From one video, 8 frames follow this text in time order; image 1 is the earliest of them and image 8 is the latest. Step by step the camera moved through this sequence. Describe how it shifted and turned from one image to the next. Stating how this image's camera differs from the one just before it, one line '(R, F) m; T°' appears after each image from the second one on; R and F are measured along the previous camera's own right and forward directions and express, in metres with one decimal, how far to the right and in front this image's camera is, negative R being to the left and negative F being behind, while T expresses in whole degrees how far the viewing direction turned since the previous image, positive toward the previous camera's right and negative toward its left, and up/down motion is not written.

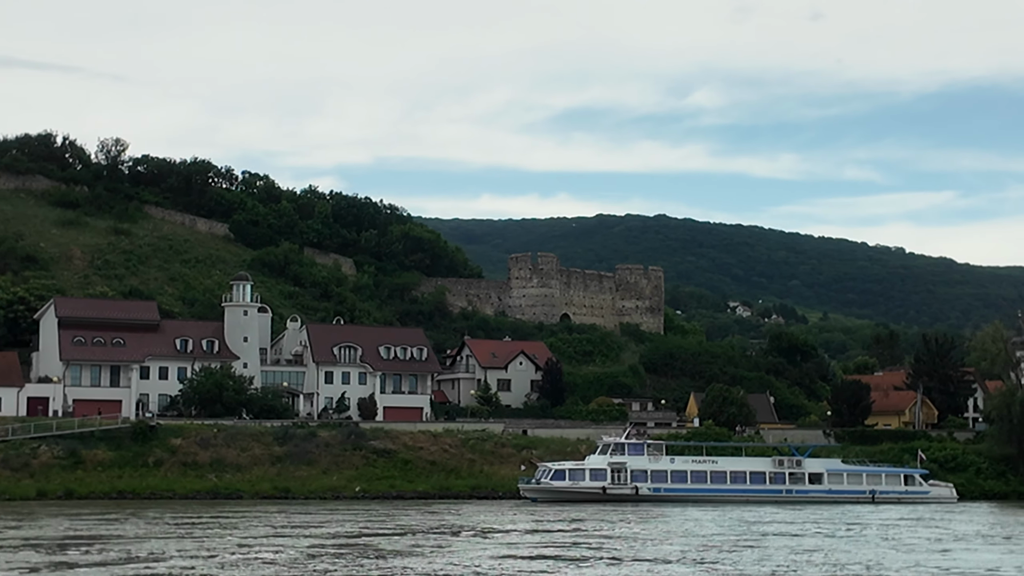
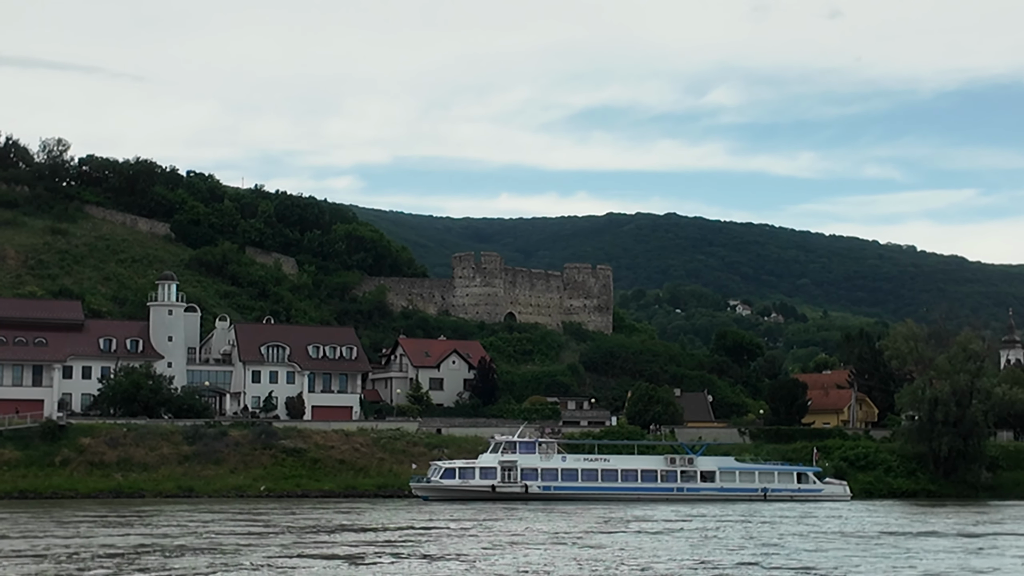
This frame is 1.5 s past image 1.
(+3.3, -0.1) m; 0°
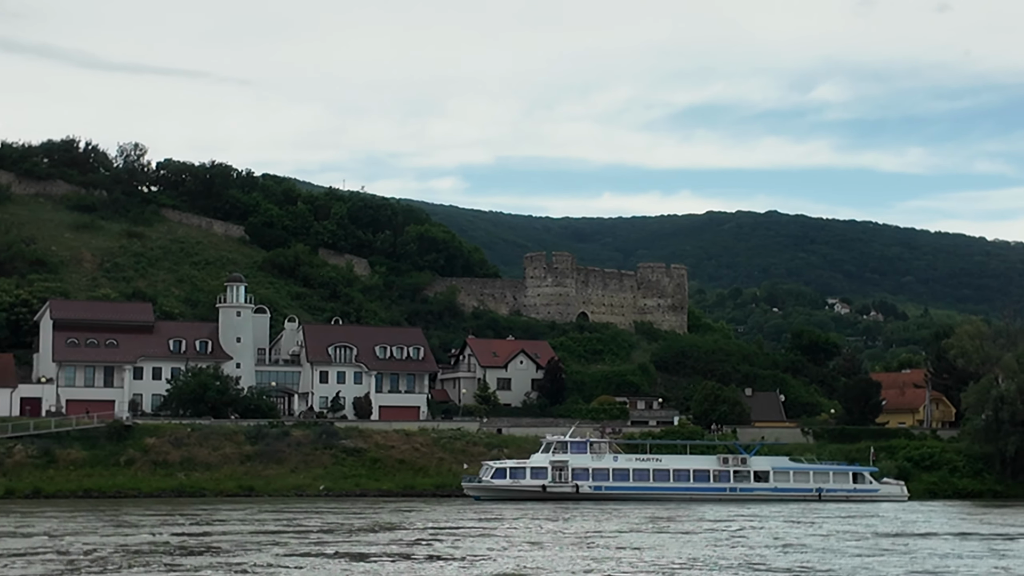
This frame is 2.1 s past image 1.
(+1.3, 0.0) m; -4°
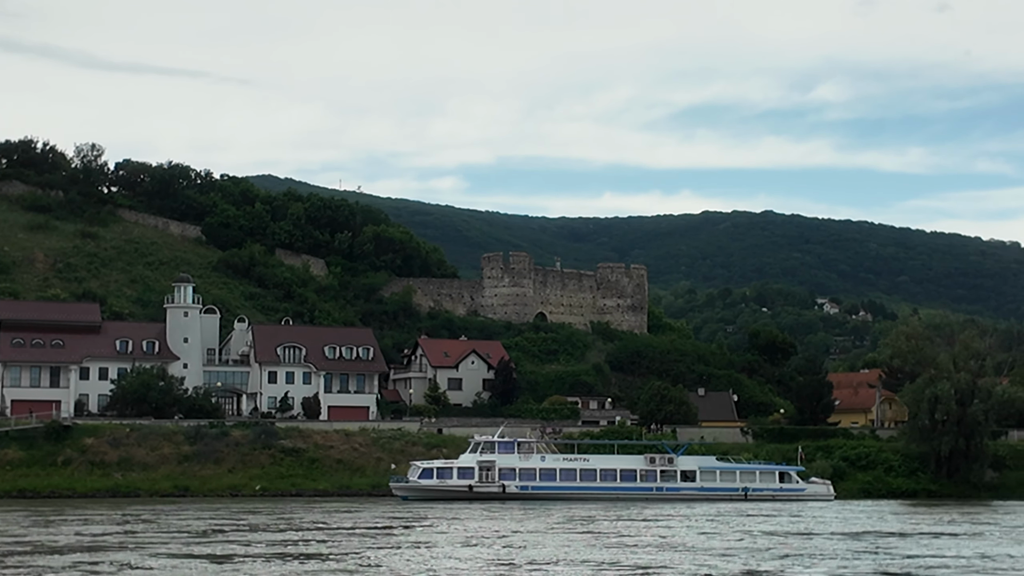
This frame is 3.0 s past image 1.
(+1.9, -0.2) m; 0°
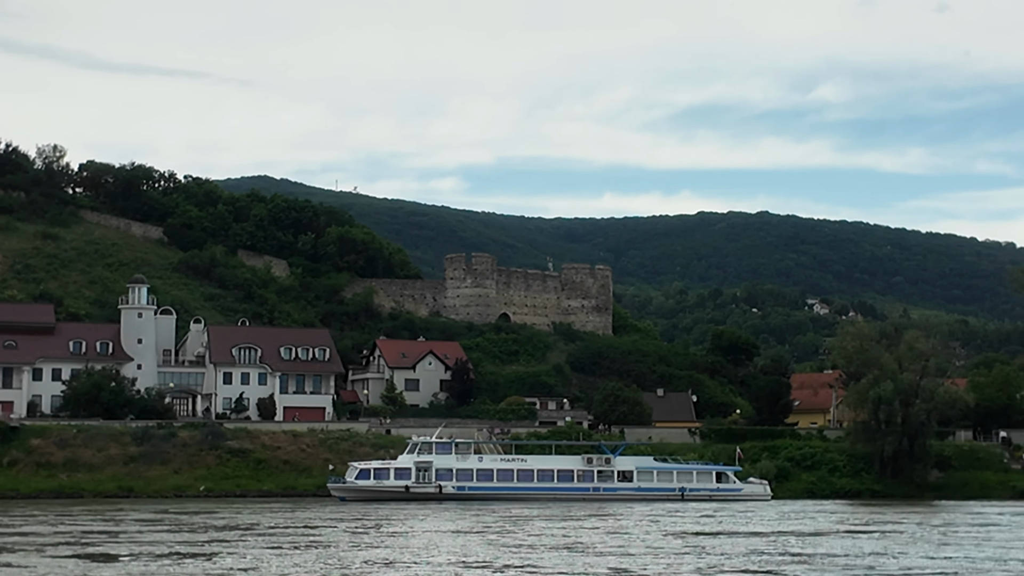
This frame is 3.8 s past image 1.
(+1.6, -0.2) m; 0°
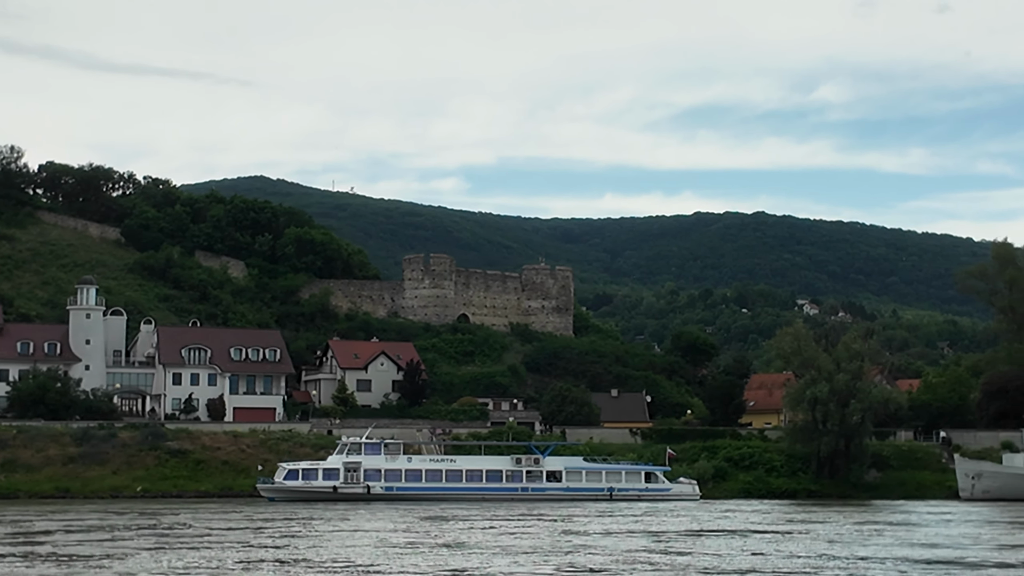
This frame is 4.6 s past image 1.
(+1.9, -0.2) m; 0°
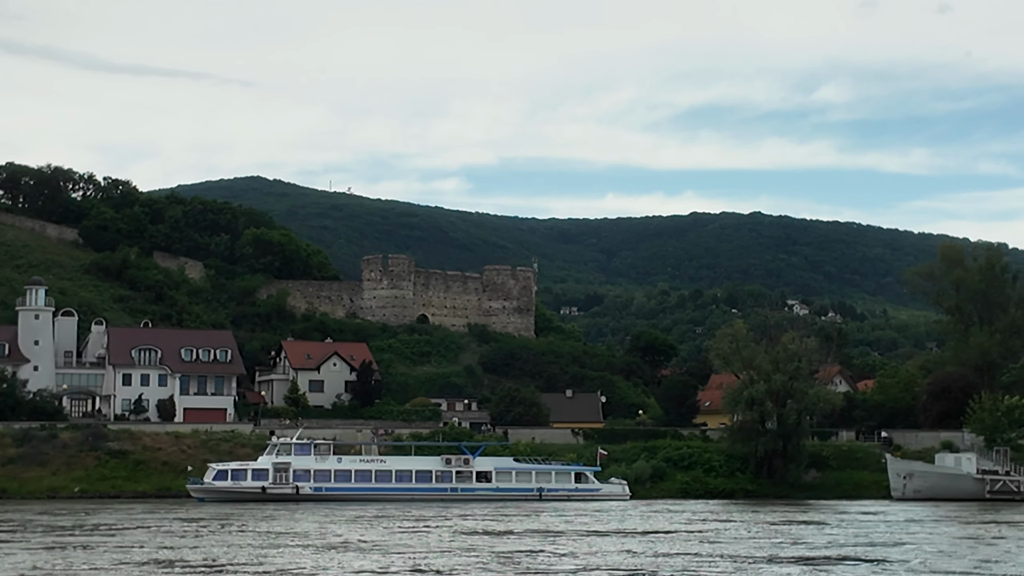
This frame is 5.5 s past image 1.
(+1.9, -0.2) m; 0°
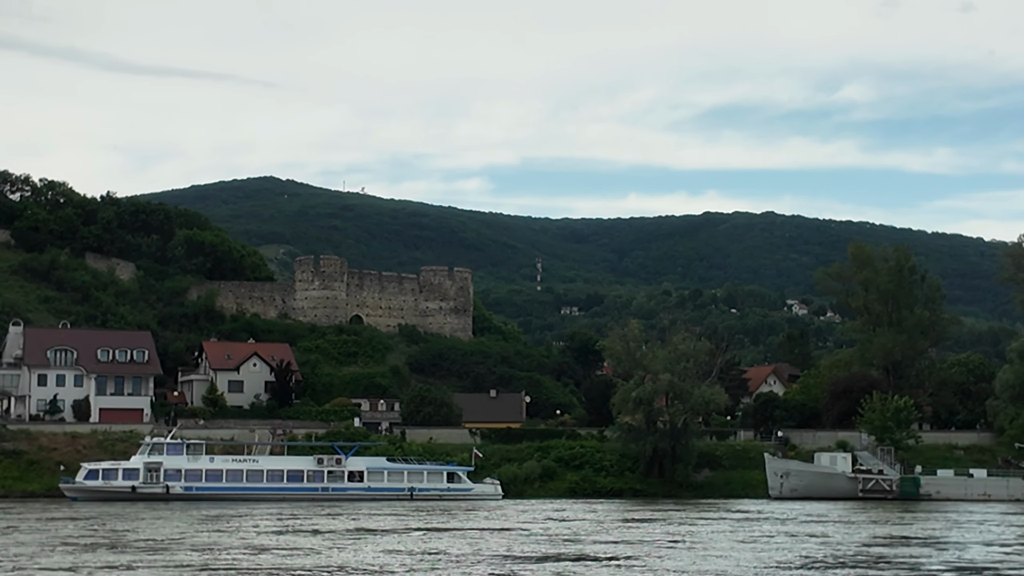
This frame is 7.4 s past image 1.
(+4.0, -0.4) m; 0°
